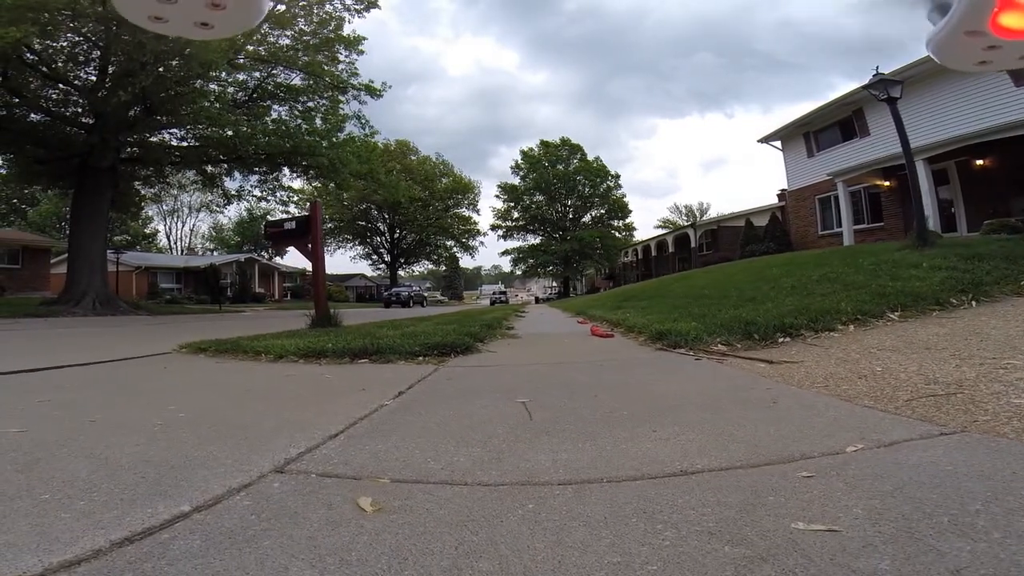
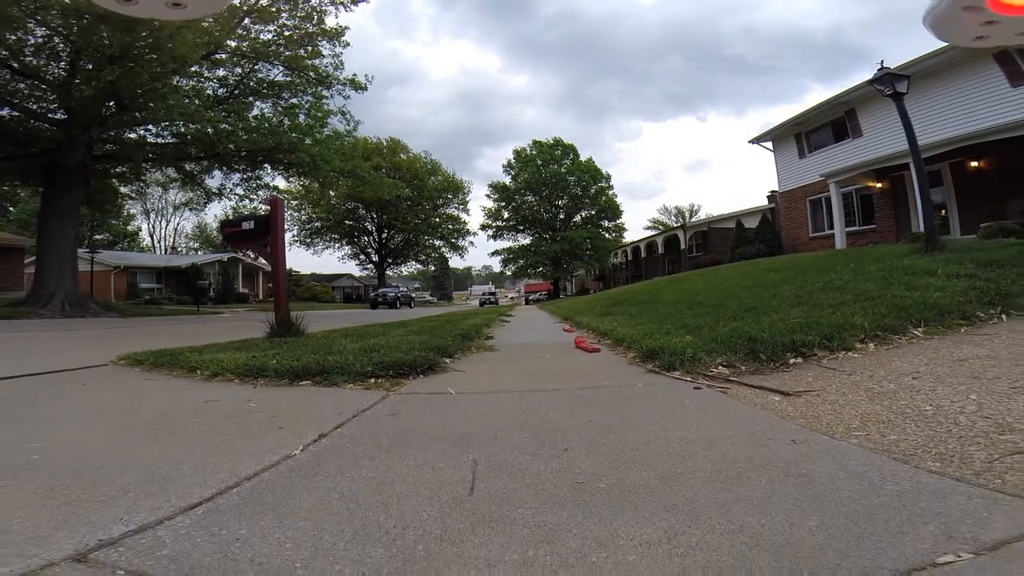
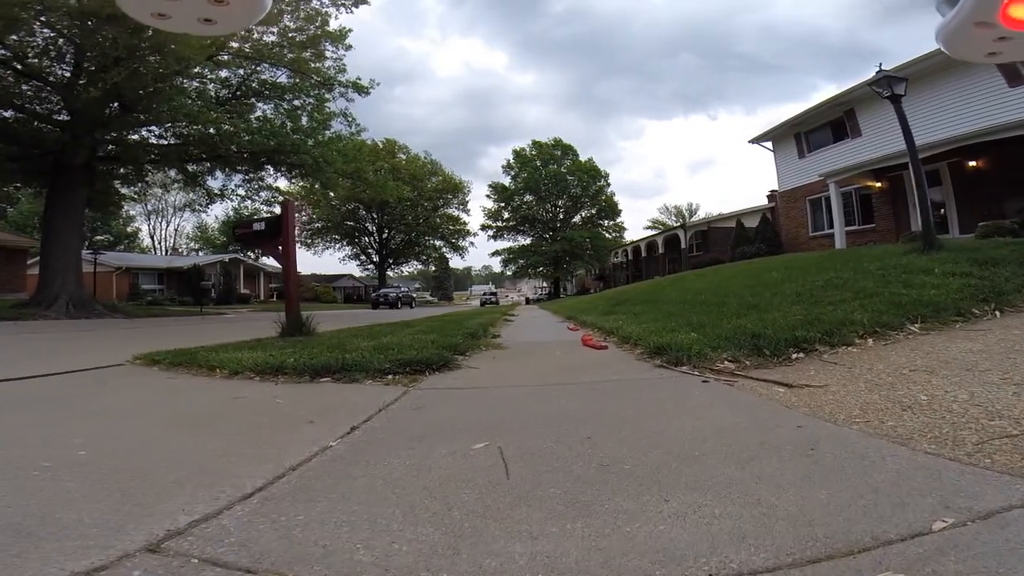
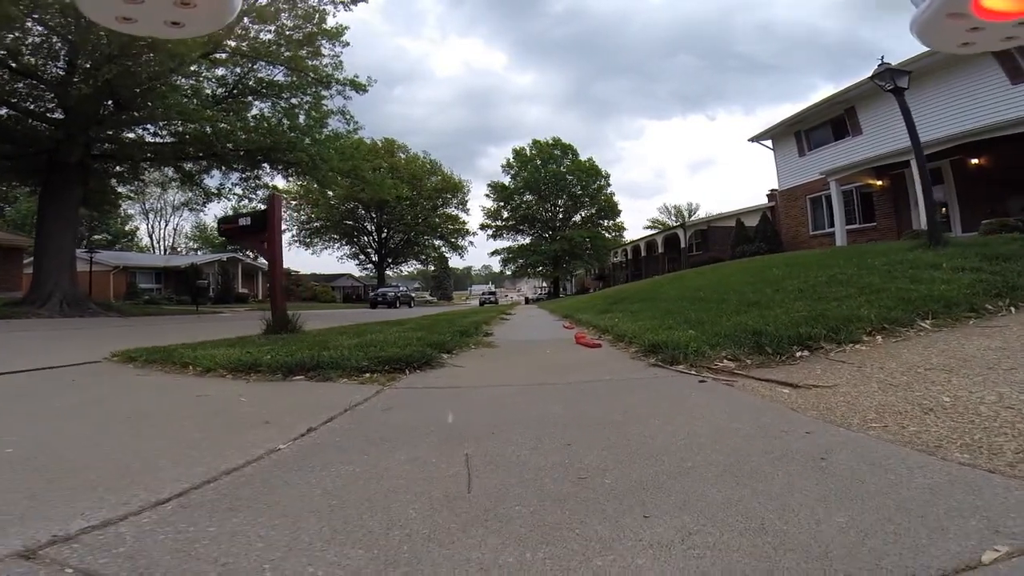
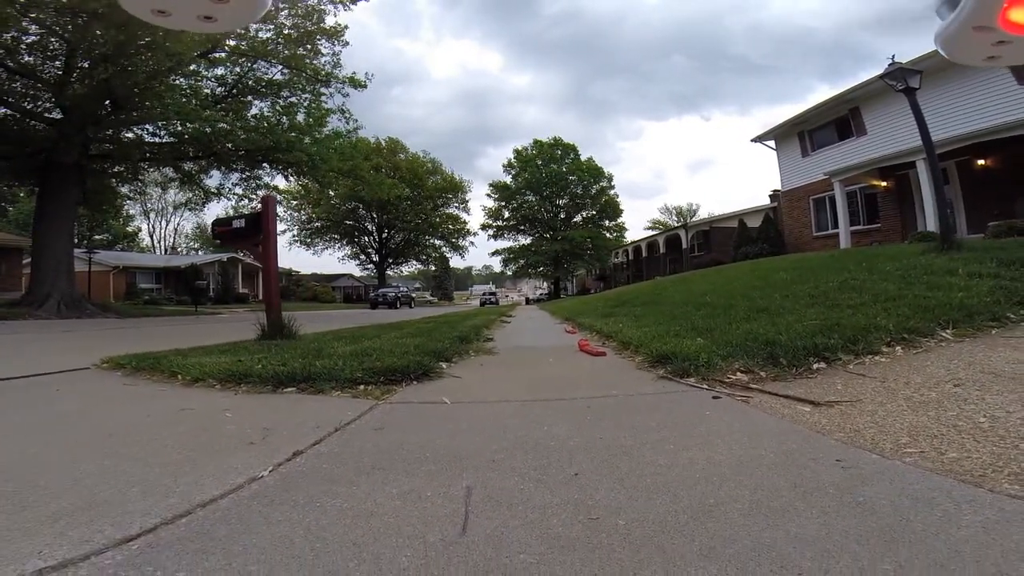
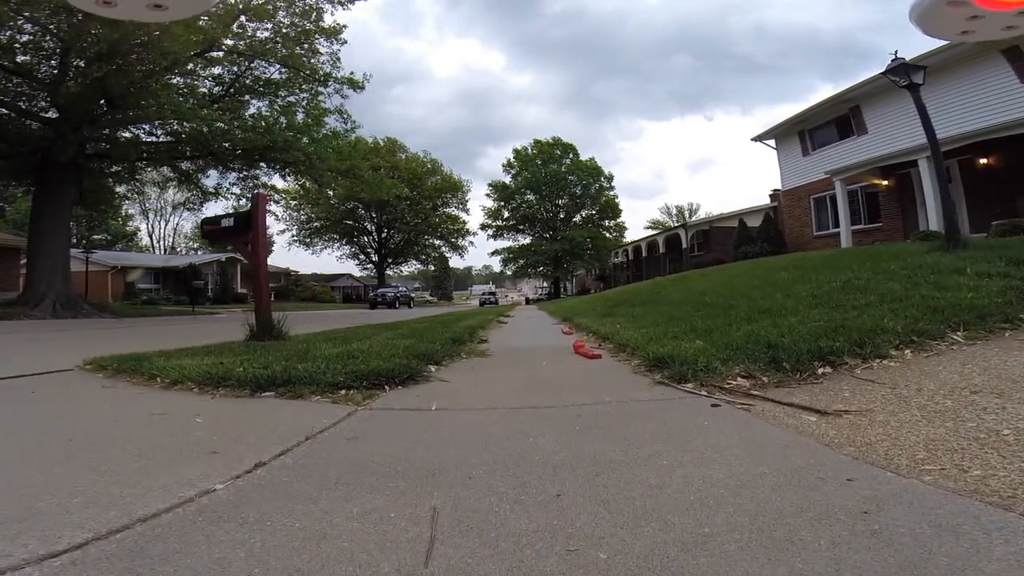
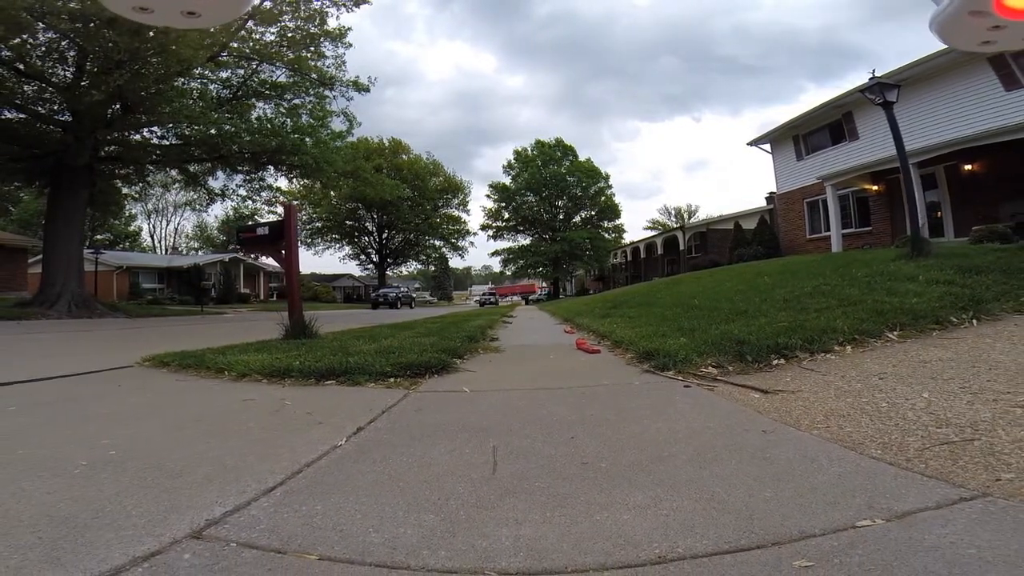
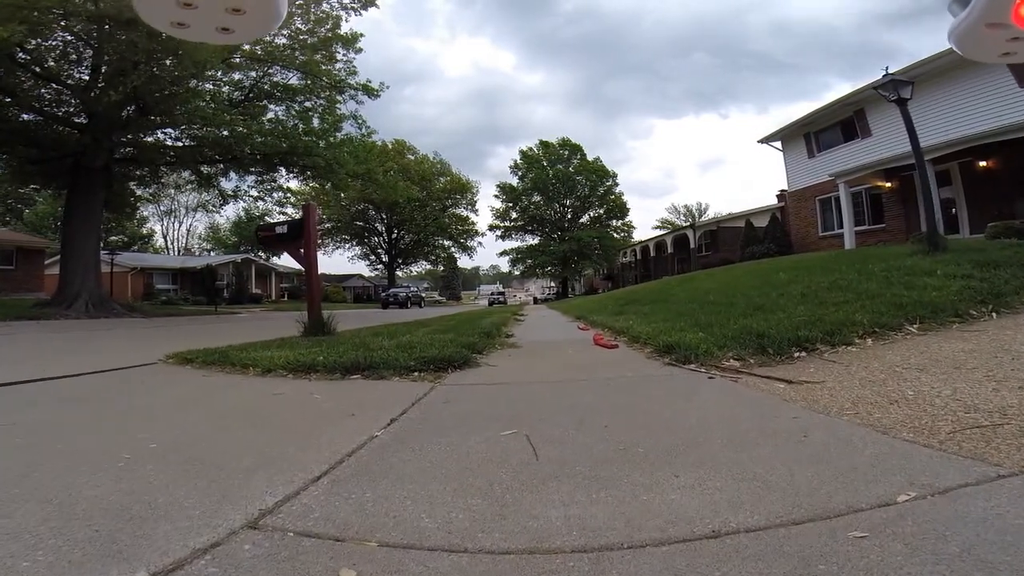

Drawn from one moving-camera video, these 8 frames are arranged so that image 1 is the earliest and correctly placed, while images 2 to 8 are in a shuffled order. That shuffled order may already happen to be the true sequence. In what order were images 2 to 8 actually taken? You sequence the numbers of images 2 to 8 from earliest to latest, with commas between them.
8, 3, 4, 6, 5, 2, 7
